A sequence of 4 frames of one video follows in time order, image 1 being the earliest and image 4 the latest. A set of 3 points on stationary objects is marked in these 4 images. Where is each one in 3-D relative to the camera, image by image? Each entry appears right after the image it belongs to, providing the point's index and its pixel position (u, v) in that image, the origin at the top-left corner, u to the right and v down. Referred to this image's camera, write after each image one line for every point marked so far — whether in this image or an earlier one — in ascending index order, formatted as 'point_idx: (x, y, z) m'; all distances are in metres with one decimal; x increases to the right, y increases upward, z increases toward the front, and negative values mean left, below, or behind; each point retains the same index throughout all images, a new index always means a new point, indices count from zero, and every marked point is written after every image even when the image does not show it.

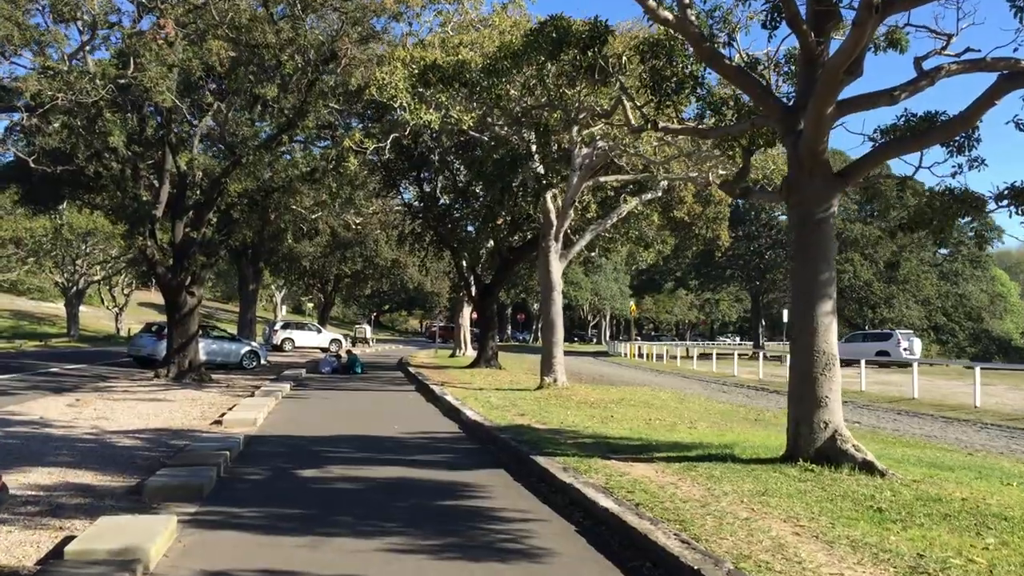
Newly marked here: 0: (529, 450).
0: (+0.2, -1.8, +10.6) m
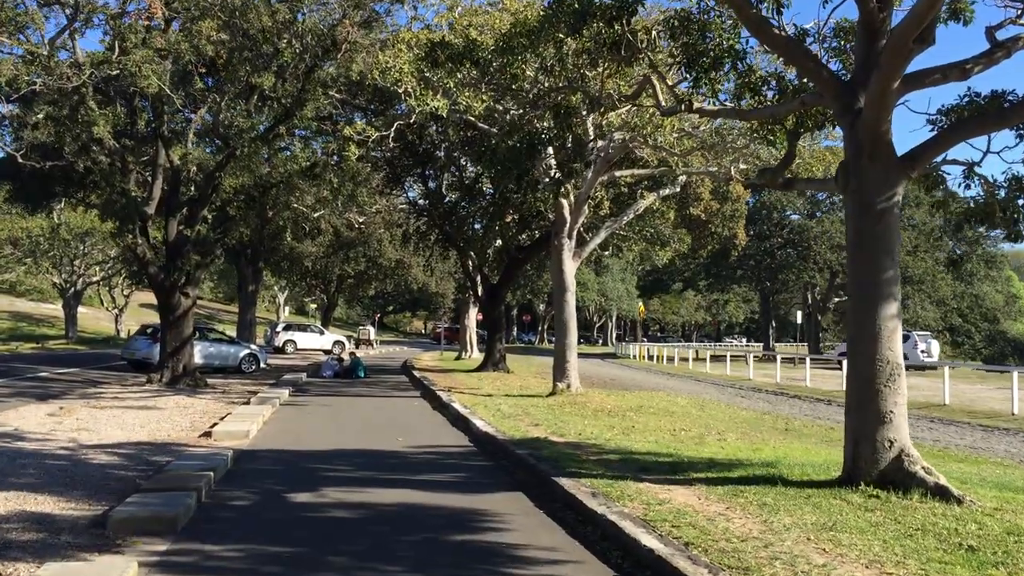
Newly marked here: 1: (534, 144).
0: (+0.4, -1.8, +9.4) m
1: (+0.3, +1.8, +11.2) m
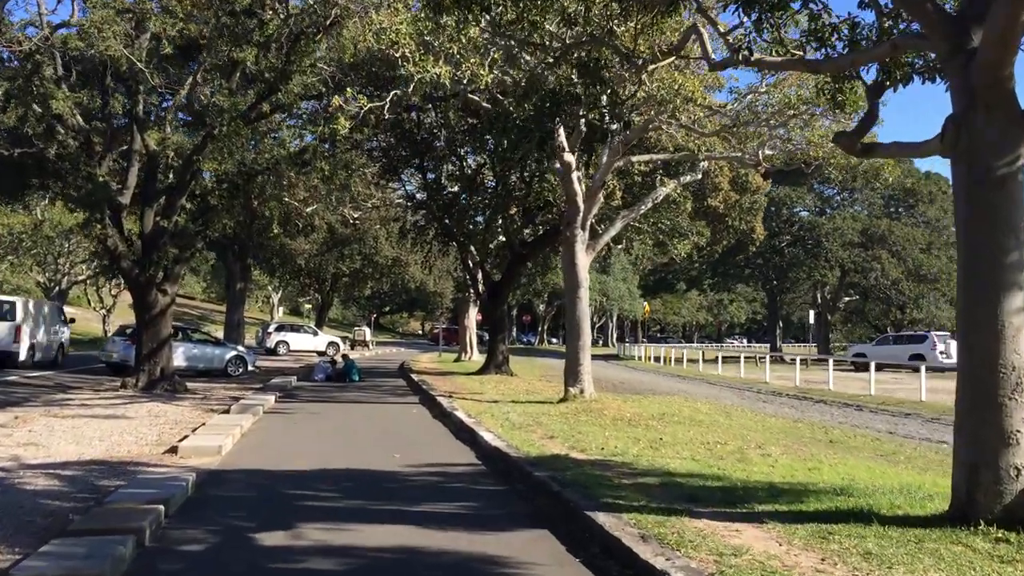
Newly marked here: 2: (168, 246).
0: (+0.5, -1.7, +7.7) m
1: (+0.5, +1.9, +9.5) m
2: (-7.2, +0.9, +19.4) m
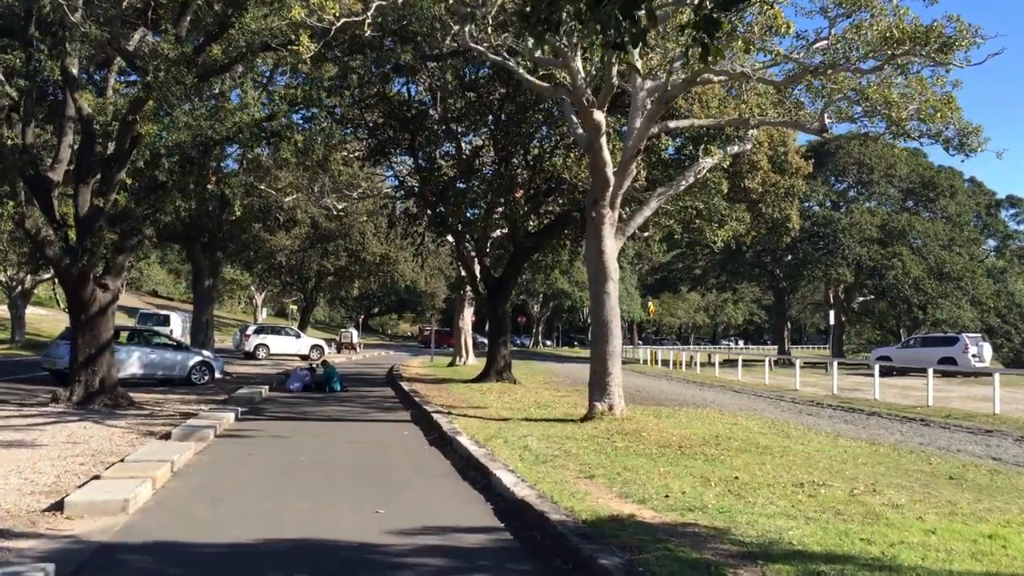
0: (+0.9, -1.6, +4.4) m
1: (+0.7, +2.0, +6.2) m
2: (-7.0, +1.0, +16.0) m
